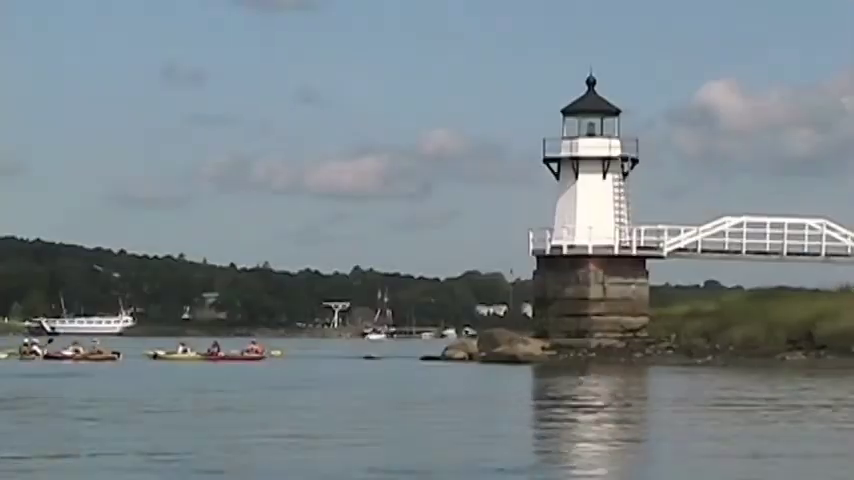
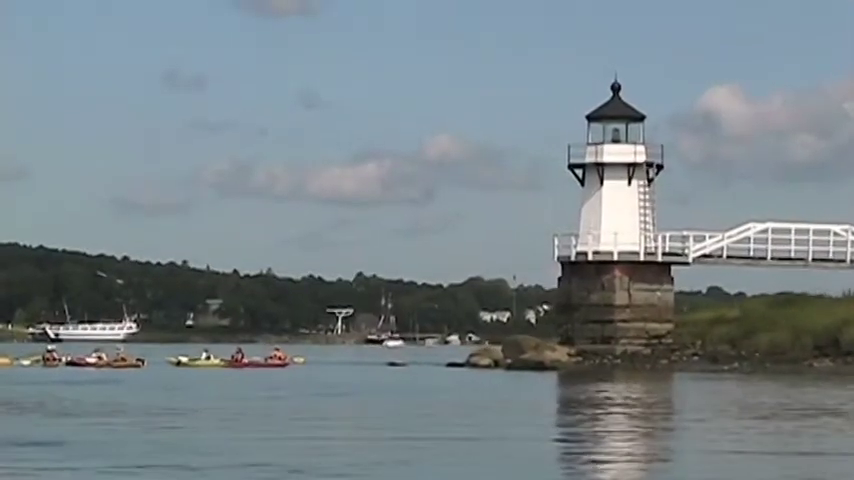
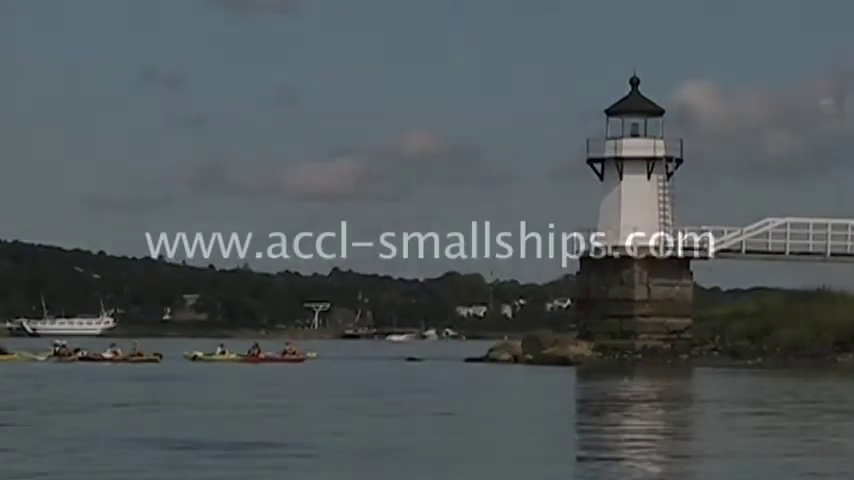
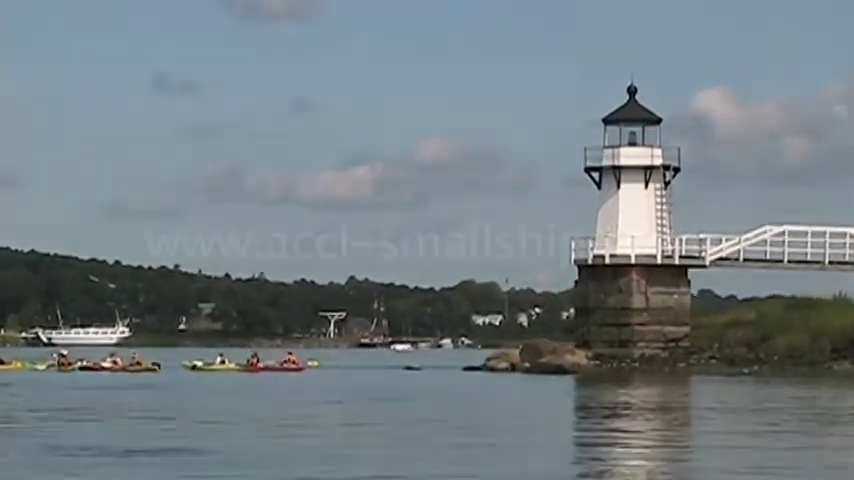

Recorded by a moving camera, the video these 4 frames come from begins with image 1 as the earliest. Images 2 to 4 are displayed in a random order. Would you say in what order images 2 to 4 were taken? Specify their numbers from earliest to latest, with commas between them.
2, 4, 3
